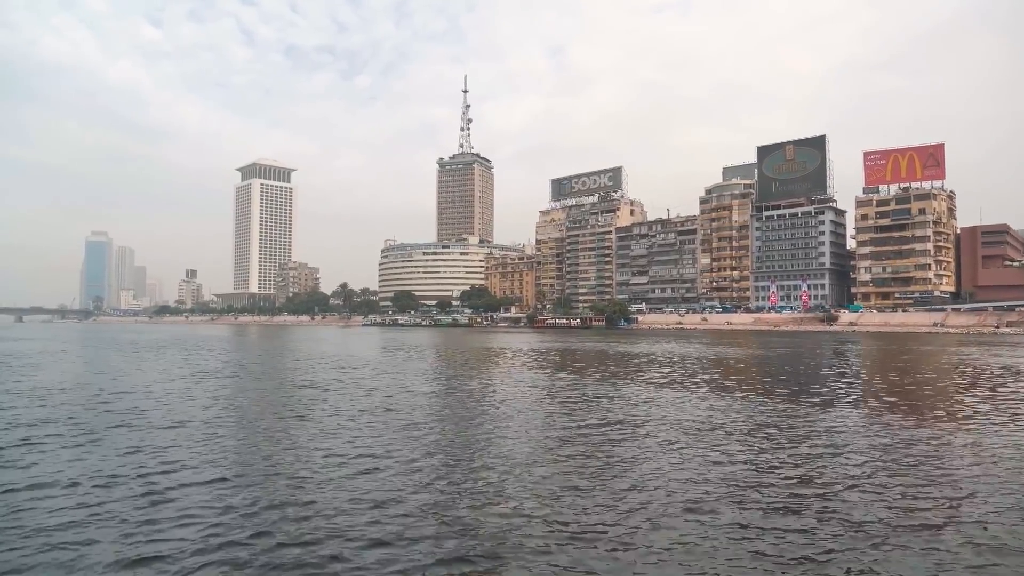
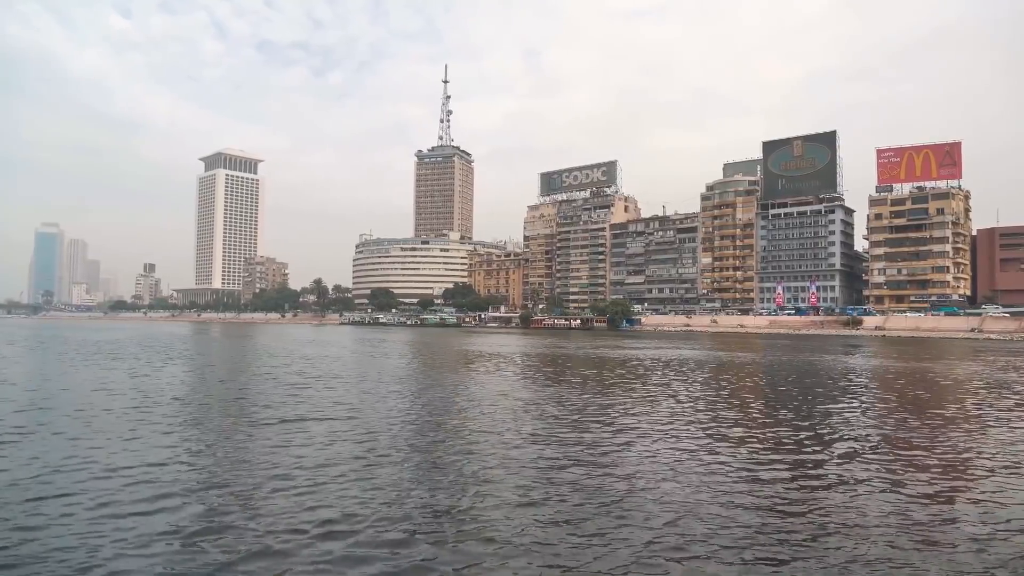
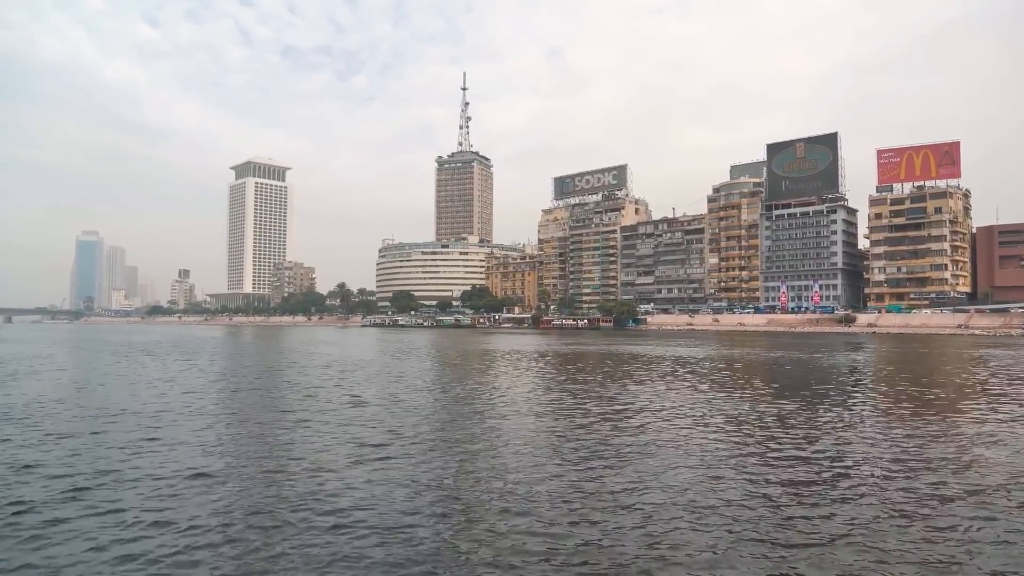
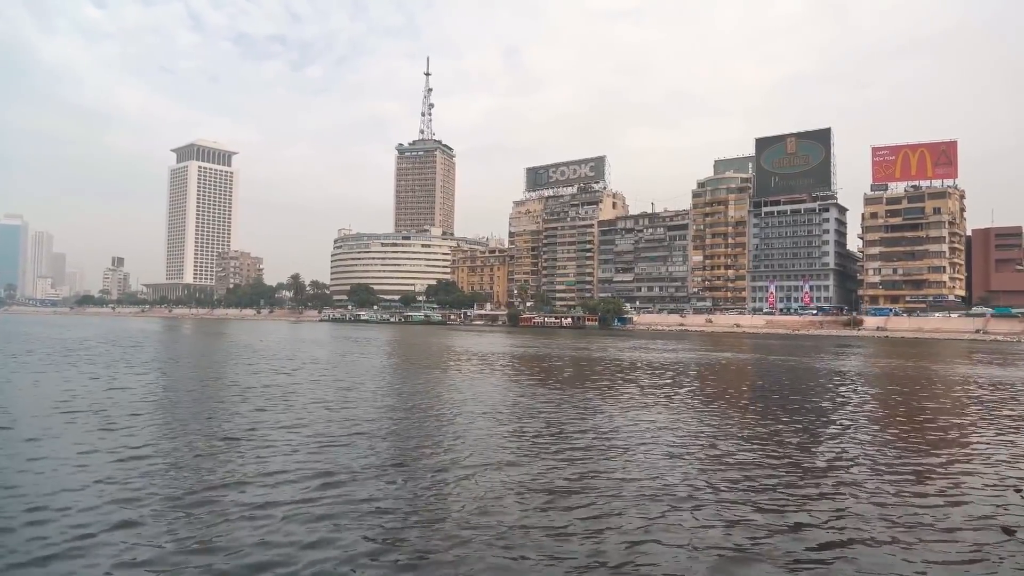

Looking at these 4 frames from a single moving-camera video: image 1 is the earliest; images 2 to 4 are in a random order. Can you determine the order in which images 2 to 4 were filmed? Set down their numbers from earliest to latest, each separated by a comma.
3, 2, 4
